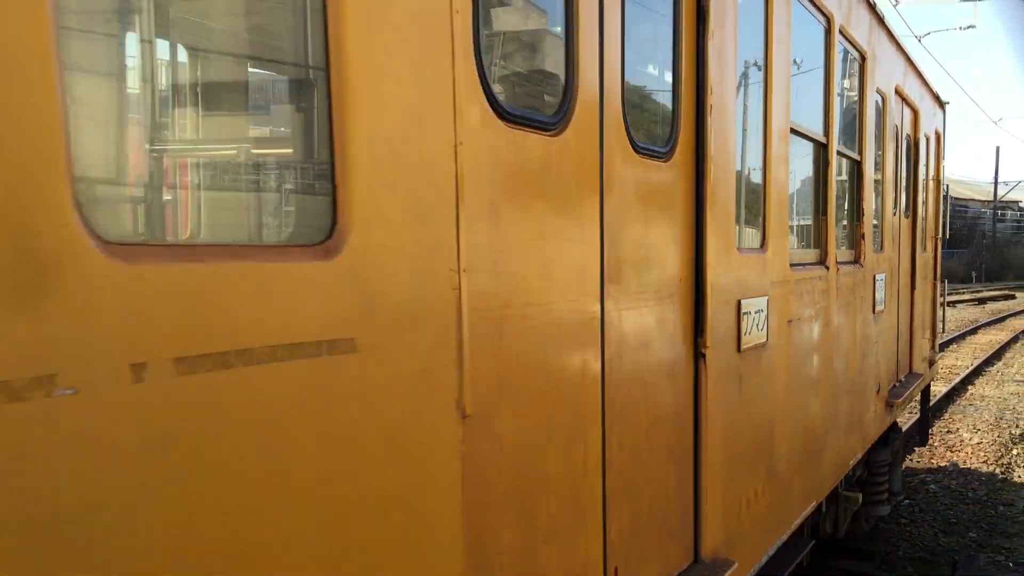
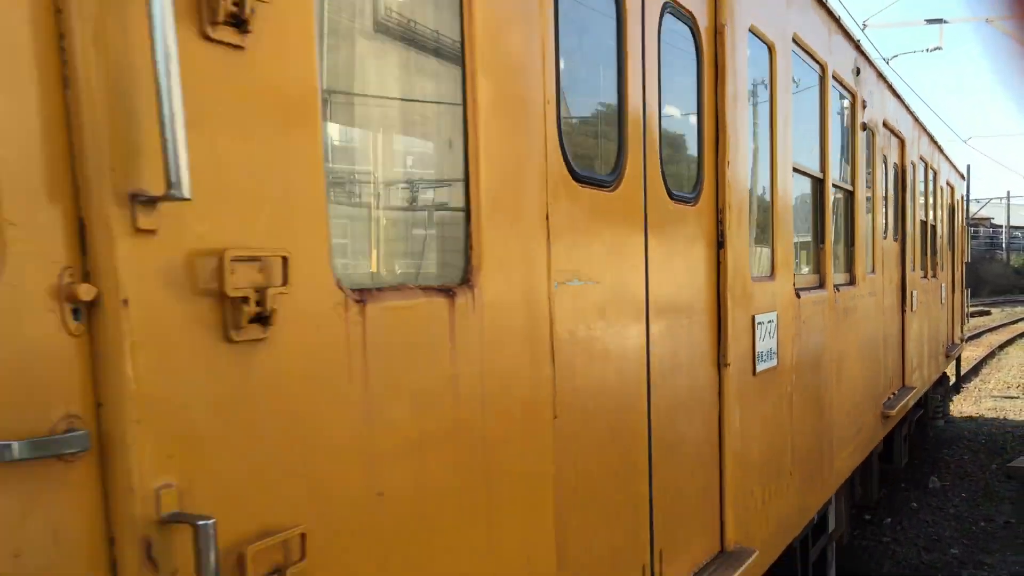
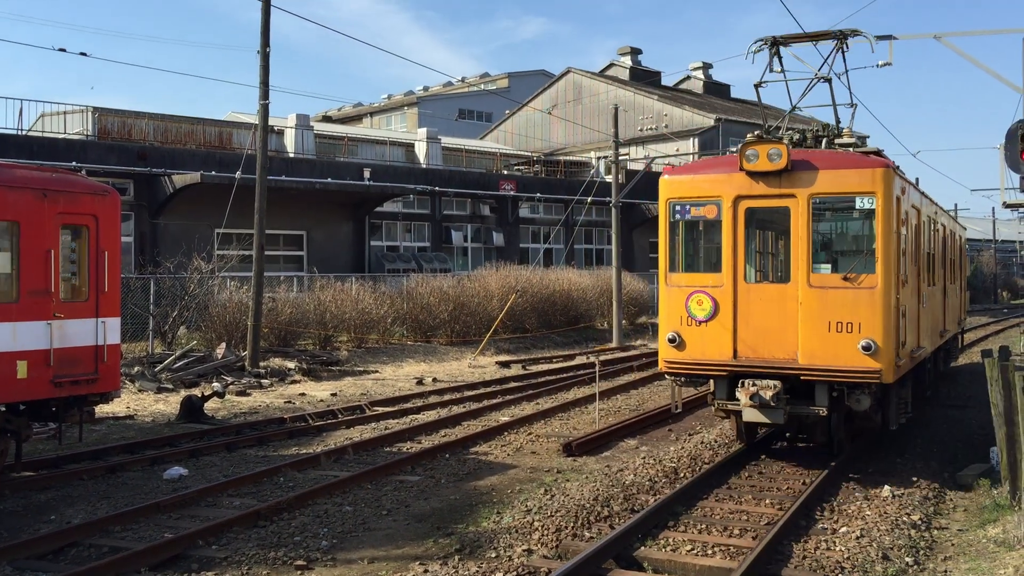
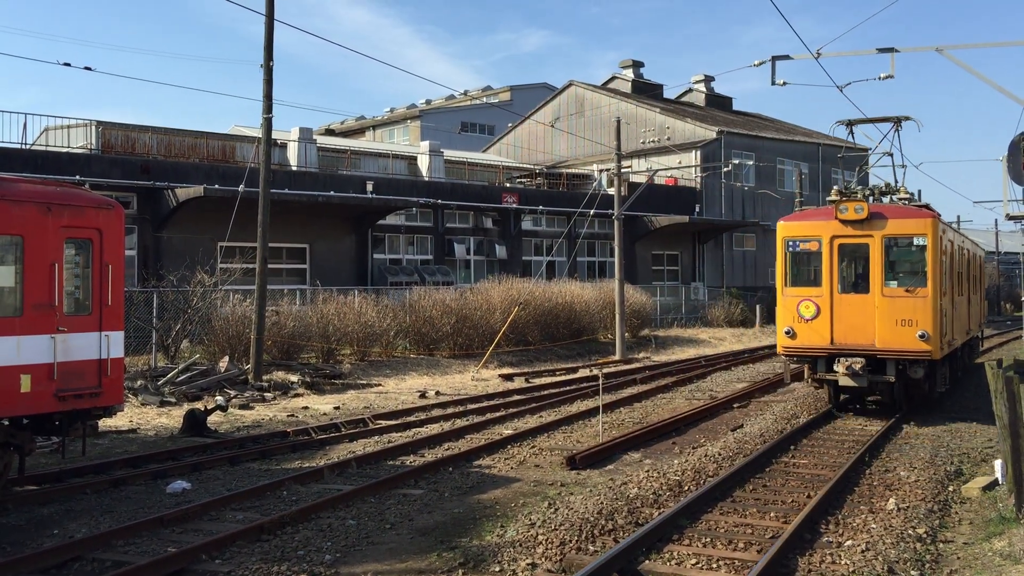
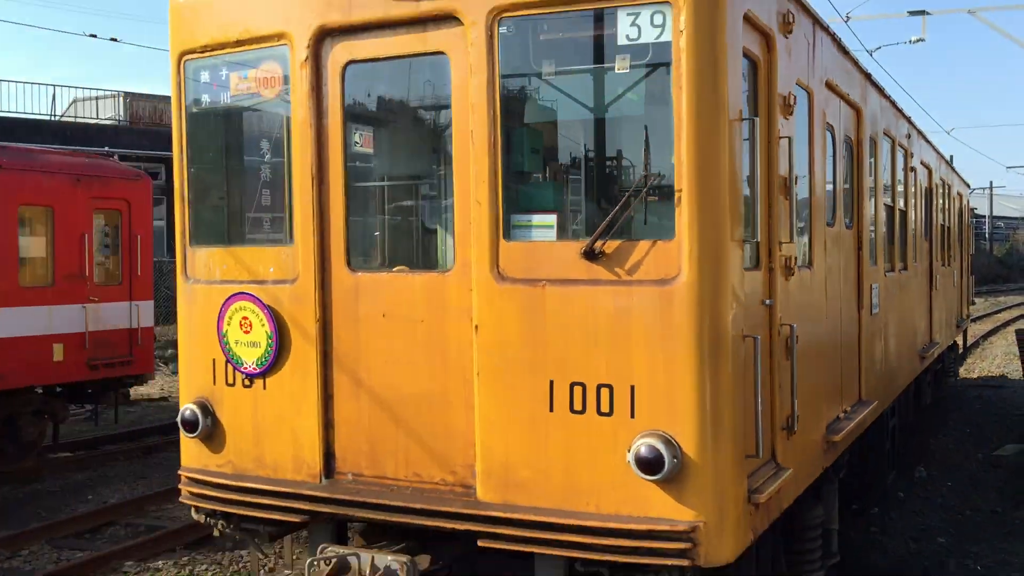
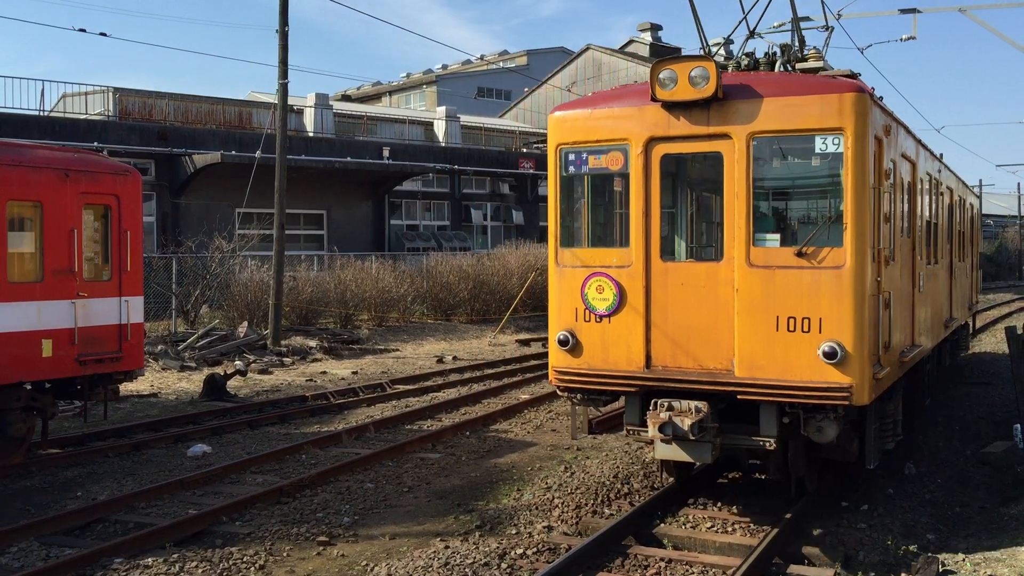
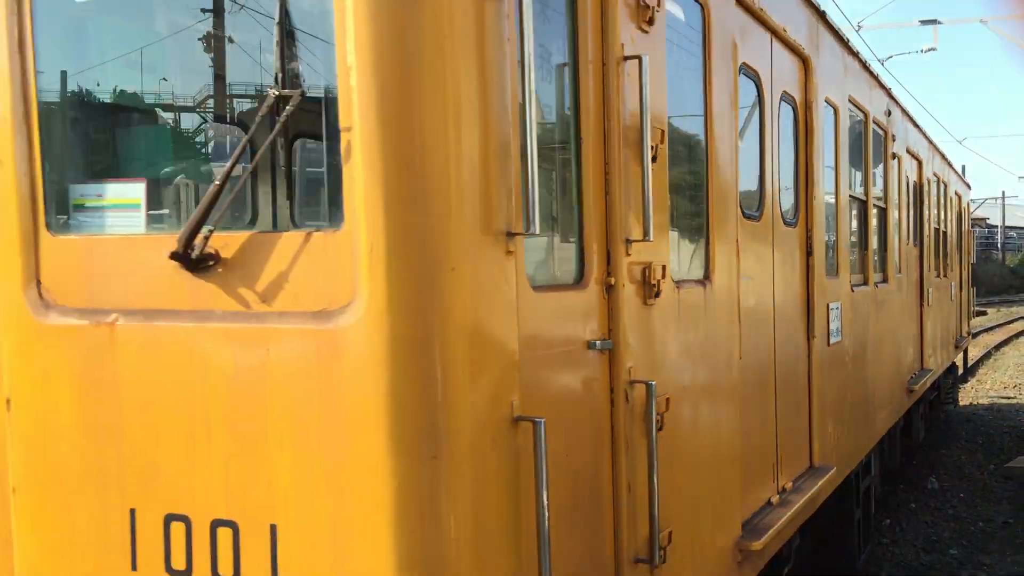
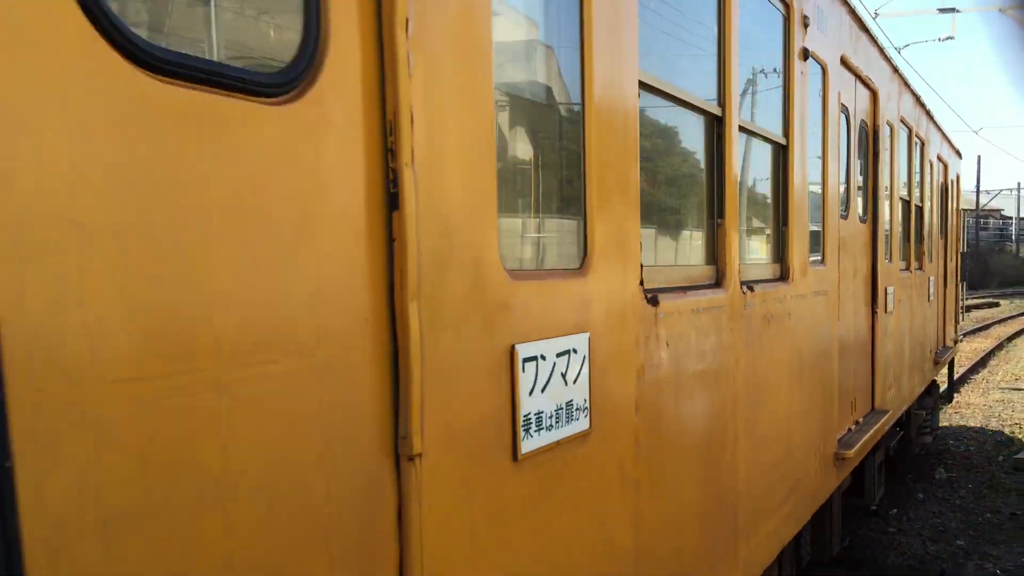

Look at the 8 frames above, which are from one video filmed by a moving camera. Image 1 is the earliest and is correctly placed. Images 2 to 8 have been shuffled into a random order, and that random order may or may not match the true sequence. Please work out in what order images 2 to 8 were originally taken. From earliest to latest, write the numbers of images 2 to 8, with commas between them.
8, 2, 7, 5, 6, 3, 4
